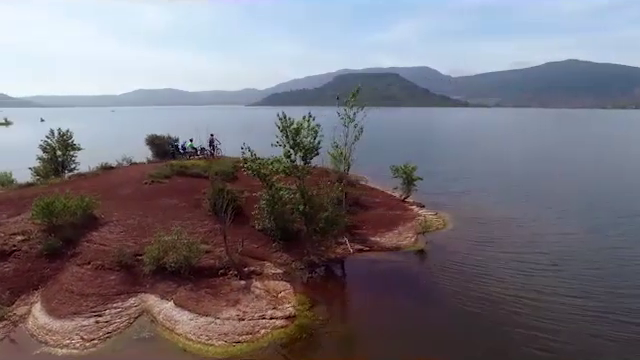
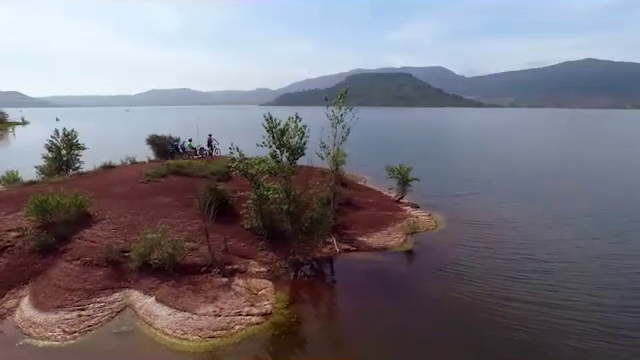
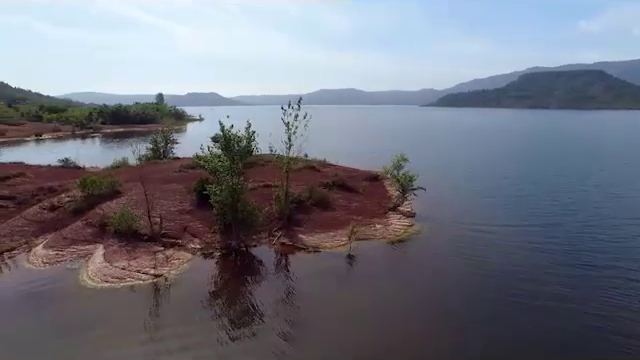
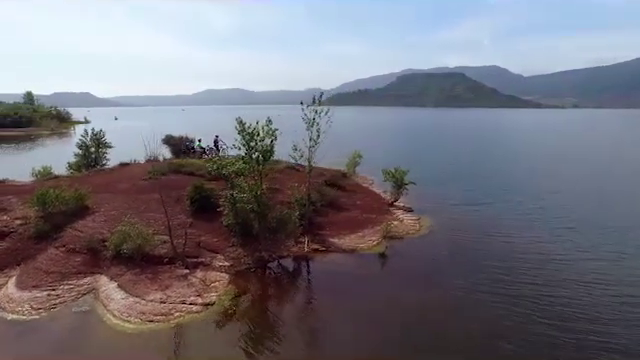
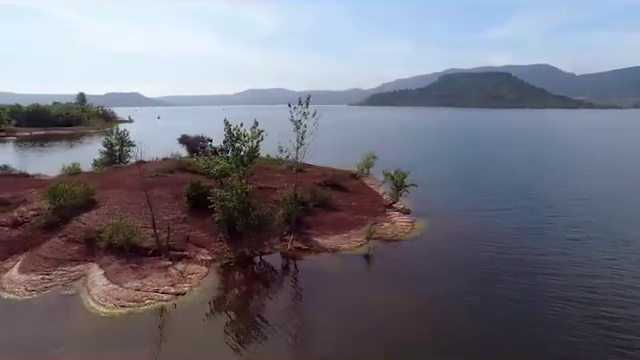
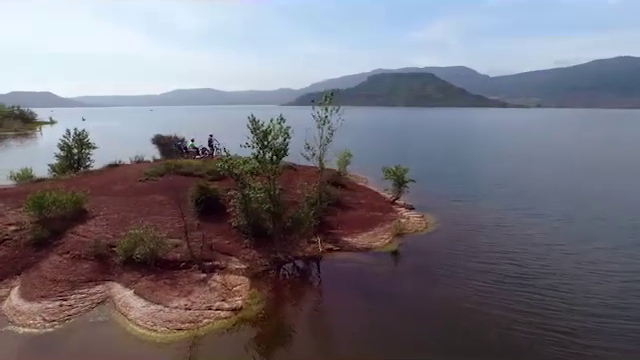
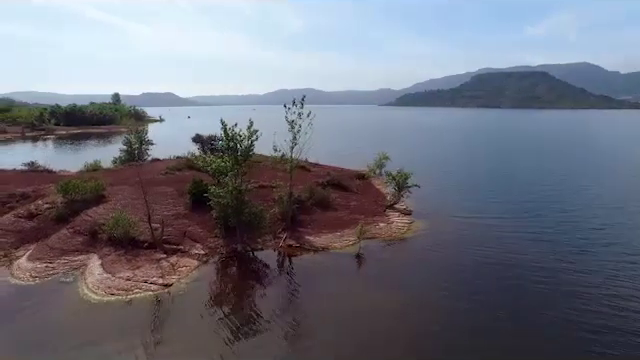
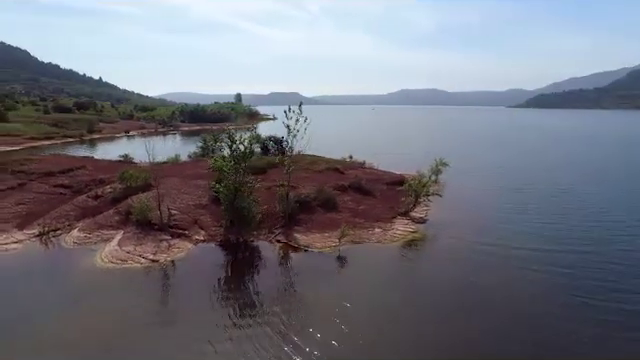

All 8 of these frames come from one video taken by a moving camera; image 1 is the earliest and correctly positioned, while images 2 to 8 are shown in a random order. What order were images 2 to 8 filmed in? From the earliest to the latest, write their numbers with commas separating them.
2, 6, 4, 5, 7, 3, 8
